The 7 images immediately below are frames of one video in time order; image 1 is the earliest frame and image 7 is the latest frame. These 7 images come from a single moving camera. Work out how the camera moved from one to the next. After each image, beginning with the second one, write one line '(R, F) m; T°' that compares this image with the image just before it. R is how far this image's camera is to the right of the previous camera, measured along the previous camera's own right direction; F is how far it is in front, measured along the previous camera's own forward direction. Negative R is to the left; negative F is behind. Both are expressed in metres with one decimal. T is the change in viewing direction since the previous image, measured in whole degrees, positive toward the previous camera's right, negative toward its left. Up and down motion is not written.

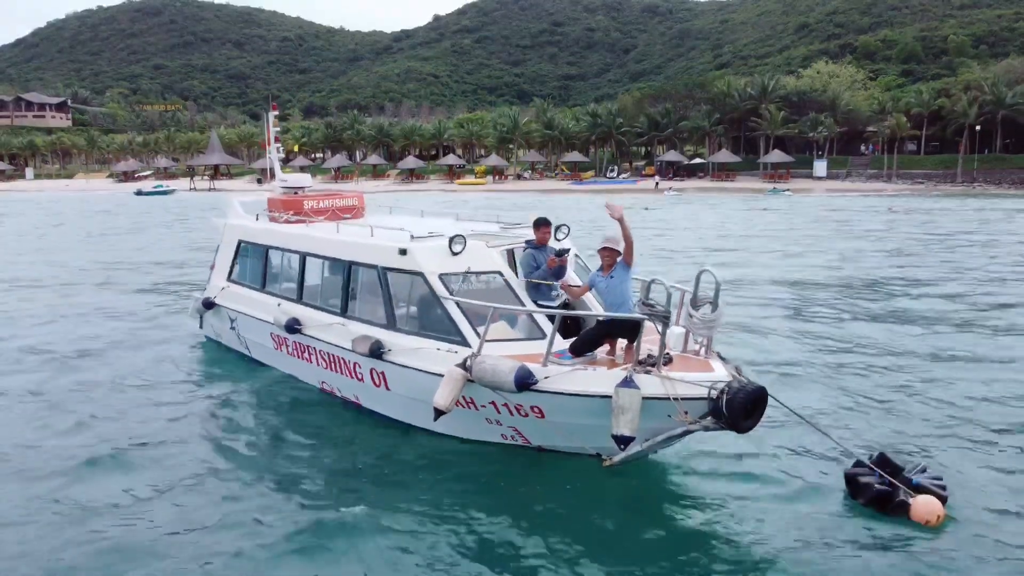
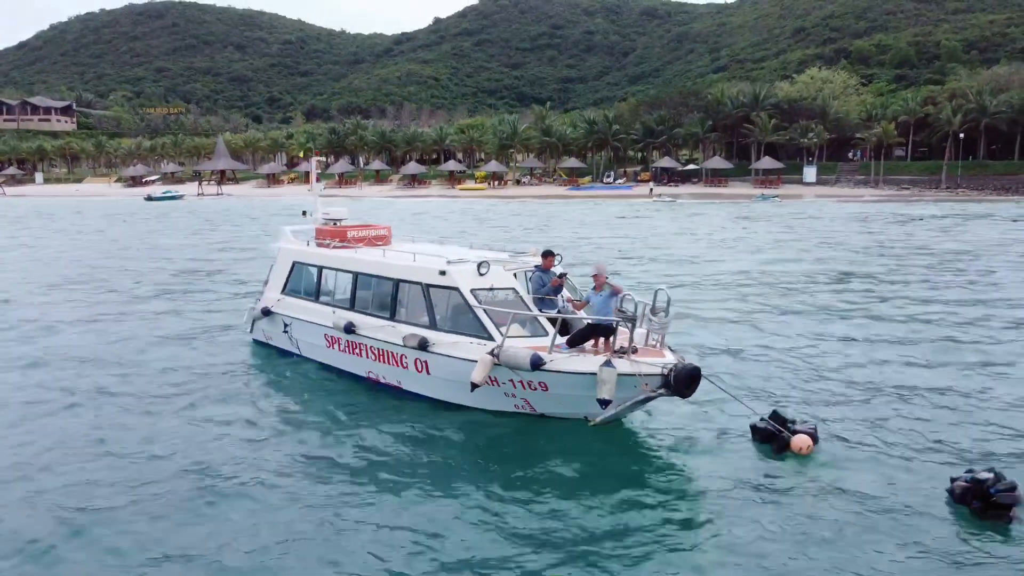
(0.0, -1.7) m; 0°
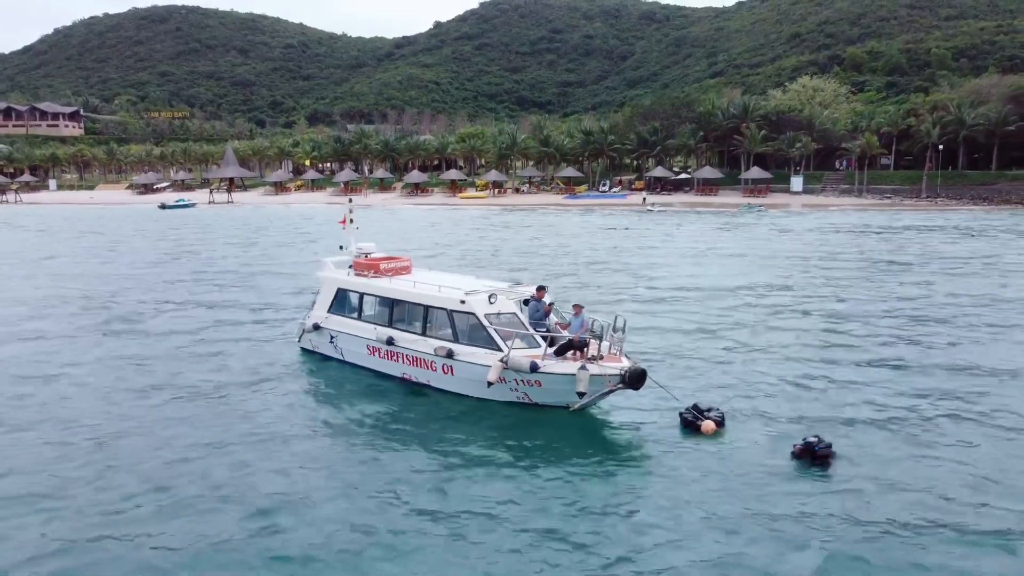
(+0.1, -2.4) m; 0°
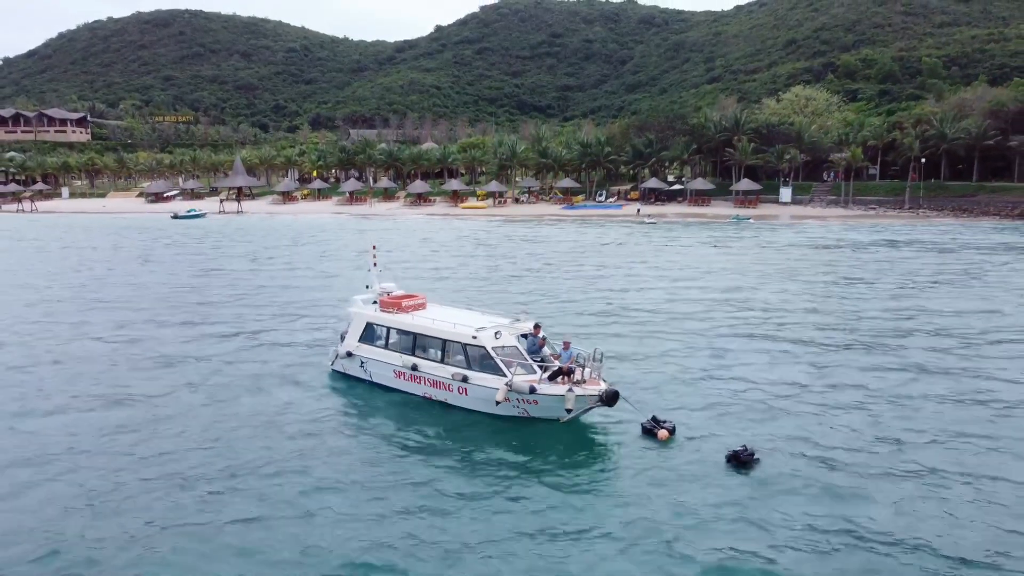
(0.0, -2.3) m; 0°
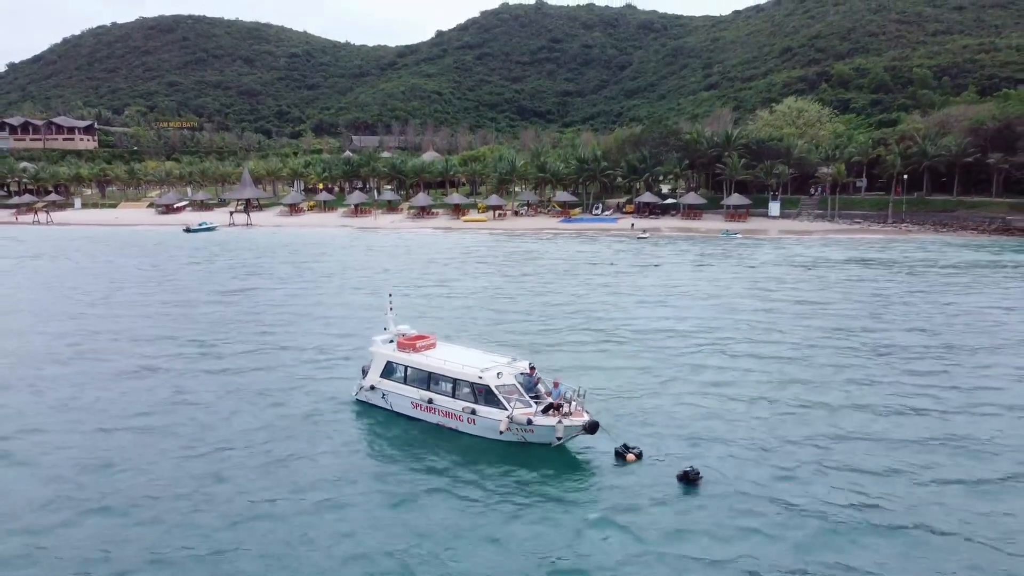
(+0.1, -2.5) m; 0°
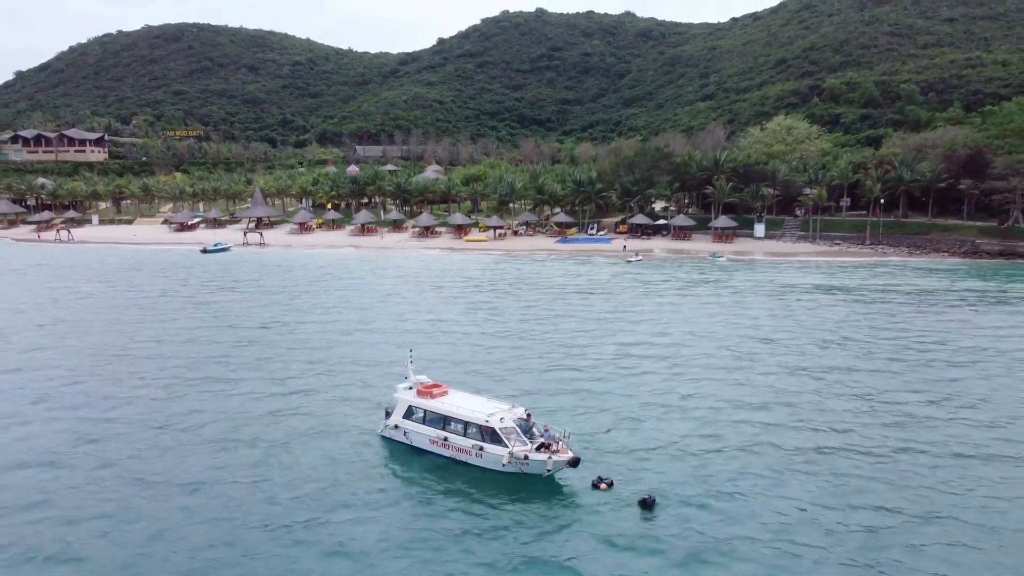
(+0.1, -3.6) m; 0°
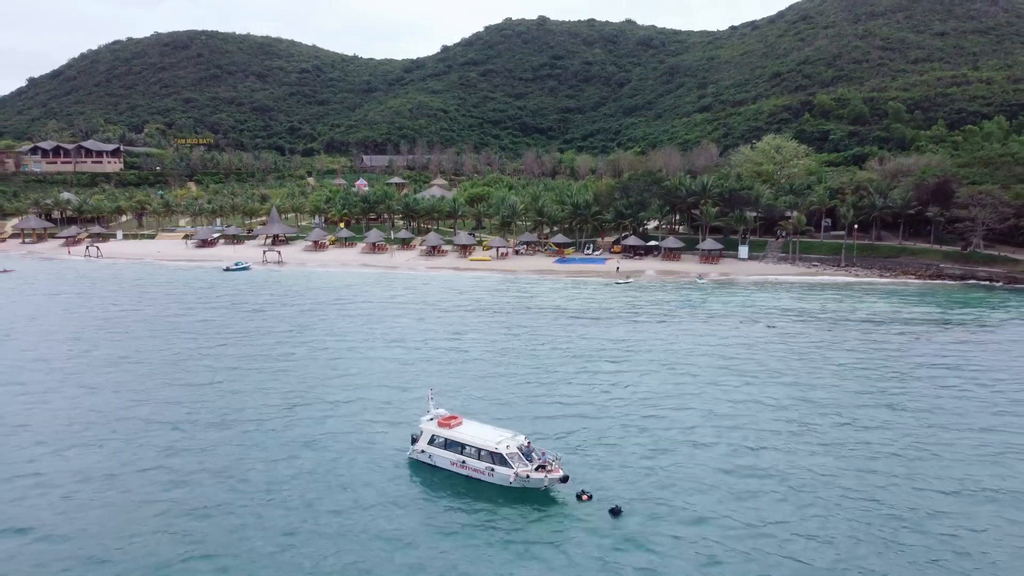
(+0.1, -5.1) m; 0°
